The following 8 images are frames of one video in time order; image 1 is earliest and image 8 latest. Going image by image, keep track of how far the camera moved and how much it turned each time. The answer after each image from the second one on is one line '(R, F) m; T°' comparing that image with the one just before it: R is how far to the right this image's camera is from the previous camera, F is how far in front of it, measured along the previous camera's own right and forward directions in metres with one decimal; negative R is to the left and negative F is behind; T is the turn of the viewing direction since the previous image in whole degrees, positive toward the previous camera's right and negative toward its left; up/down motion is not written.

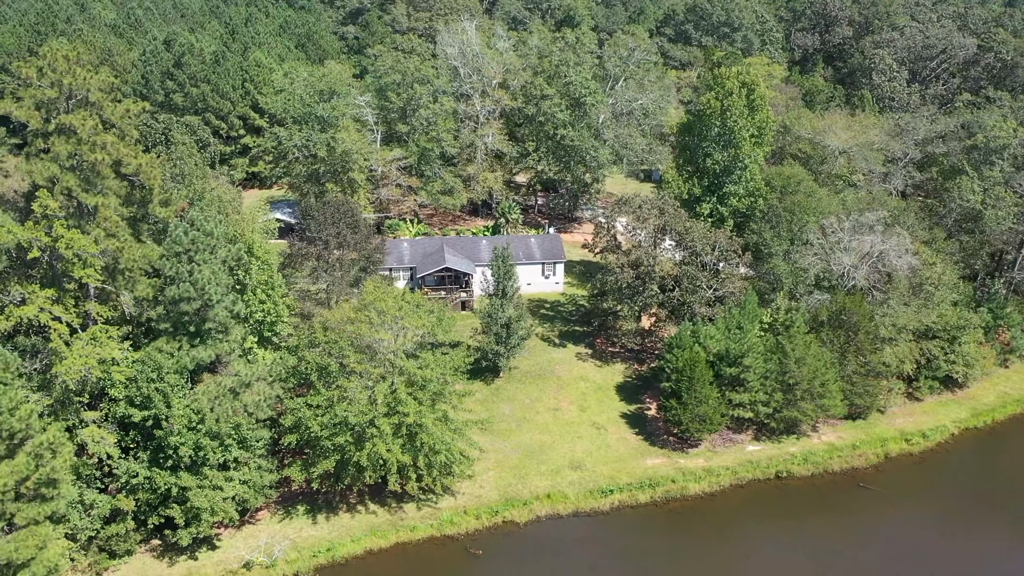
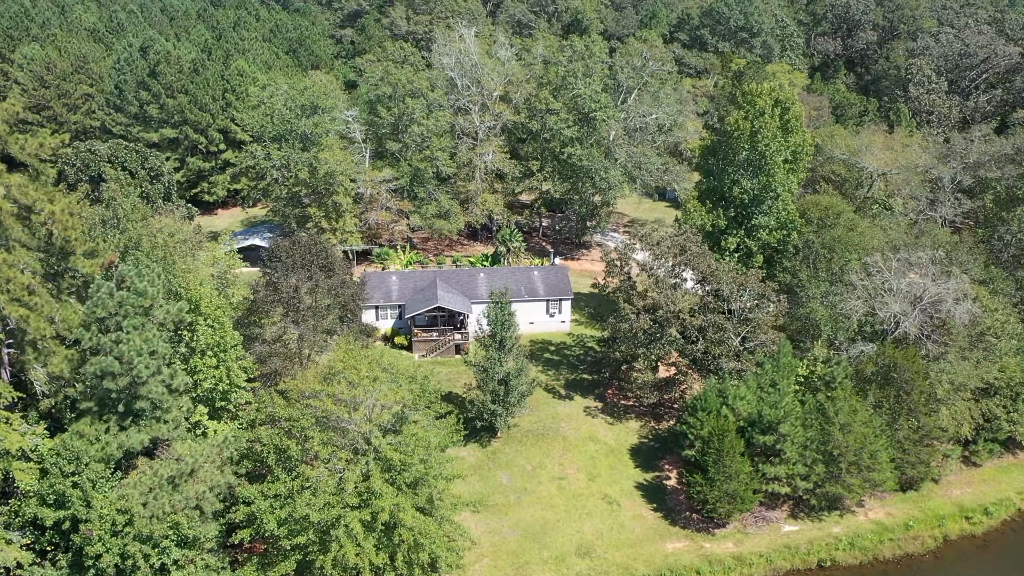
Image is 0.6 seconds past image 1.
(+0.3, +4.6) m; 0°
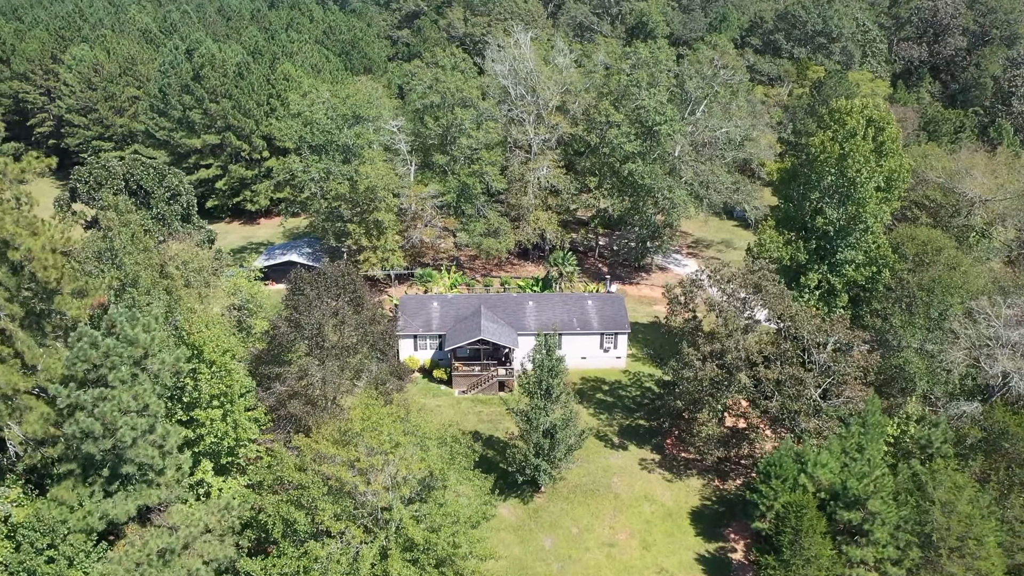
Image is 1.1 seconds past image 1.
(+0.2, +3.4) m; -4°
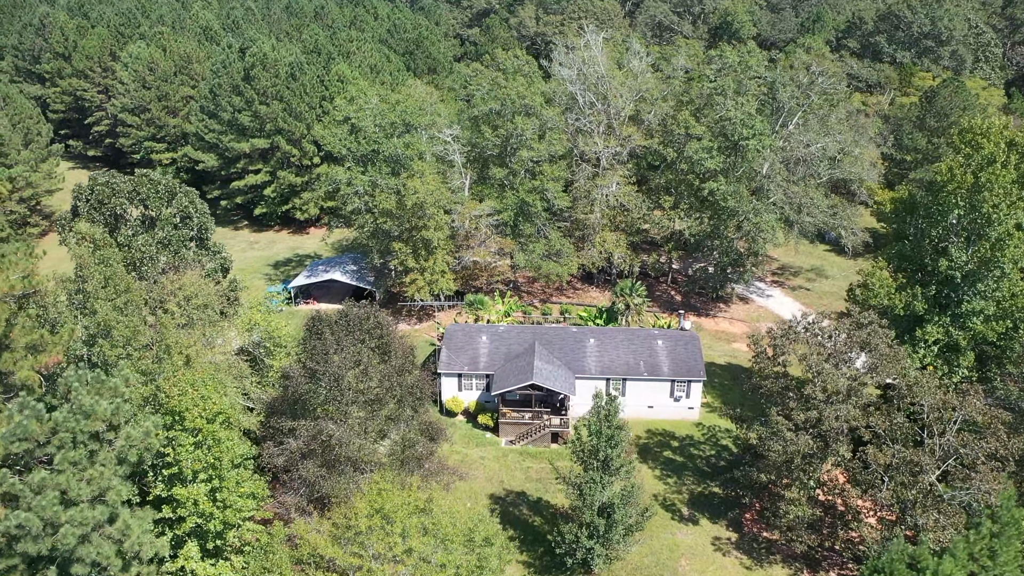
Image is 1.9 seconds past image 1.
(+0.4, +4.3) m; -5°
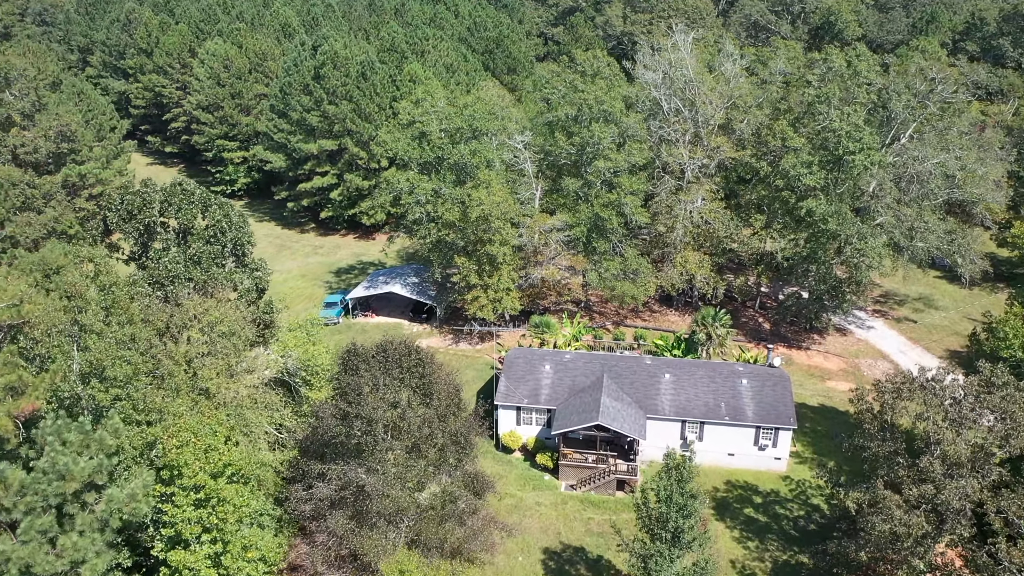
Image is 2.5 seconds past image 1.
(+0.4, +3.0) m; -5°
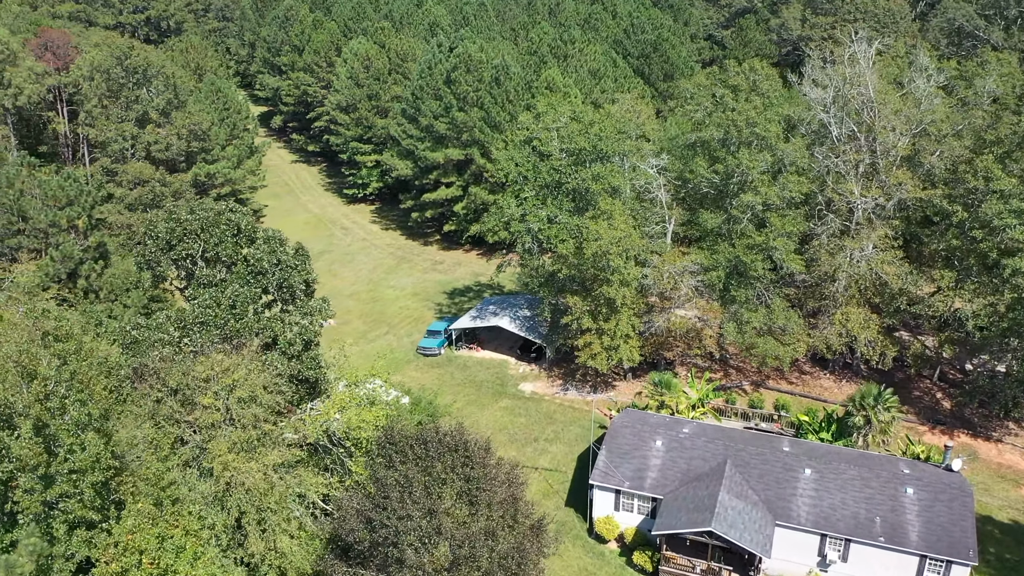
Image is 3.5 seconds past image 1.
(+1.3, +4.6) m; -11°
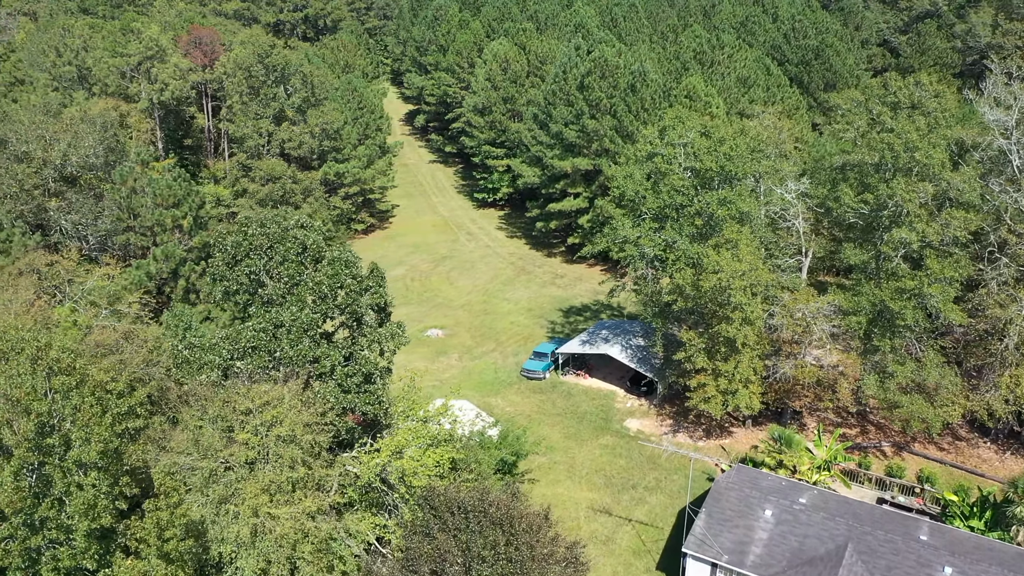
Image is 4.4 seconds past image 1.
(+1.3, +2.4) m; -10°
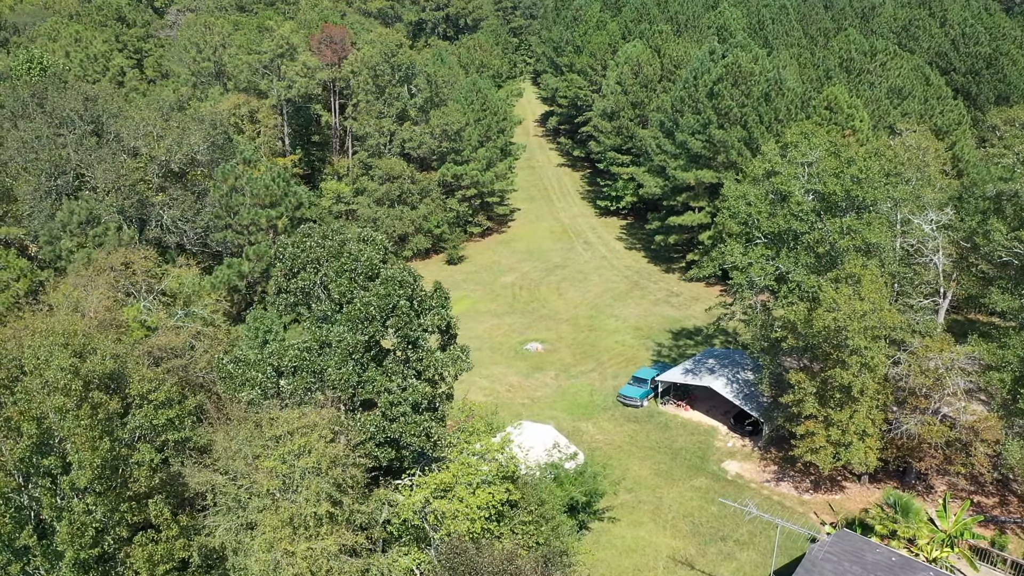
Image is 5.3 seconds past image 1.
(+1.4, +1.7) m; -10°
